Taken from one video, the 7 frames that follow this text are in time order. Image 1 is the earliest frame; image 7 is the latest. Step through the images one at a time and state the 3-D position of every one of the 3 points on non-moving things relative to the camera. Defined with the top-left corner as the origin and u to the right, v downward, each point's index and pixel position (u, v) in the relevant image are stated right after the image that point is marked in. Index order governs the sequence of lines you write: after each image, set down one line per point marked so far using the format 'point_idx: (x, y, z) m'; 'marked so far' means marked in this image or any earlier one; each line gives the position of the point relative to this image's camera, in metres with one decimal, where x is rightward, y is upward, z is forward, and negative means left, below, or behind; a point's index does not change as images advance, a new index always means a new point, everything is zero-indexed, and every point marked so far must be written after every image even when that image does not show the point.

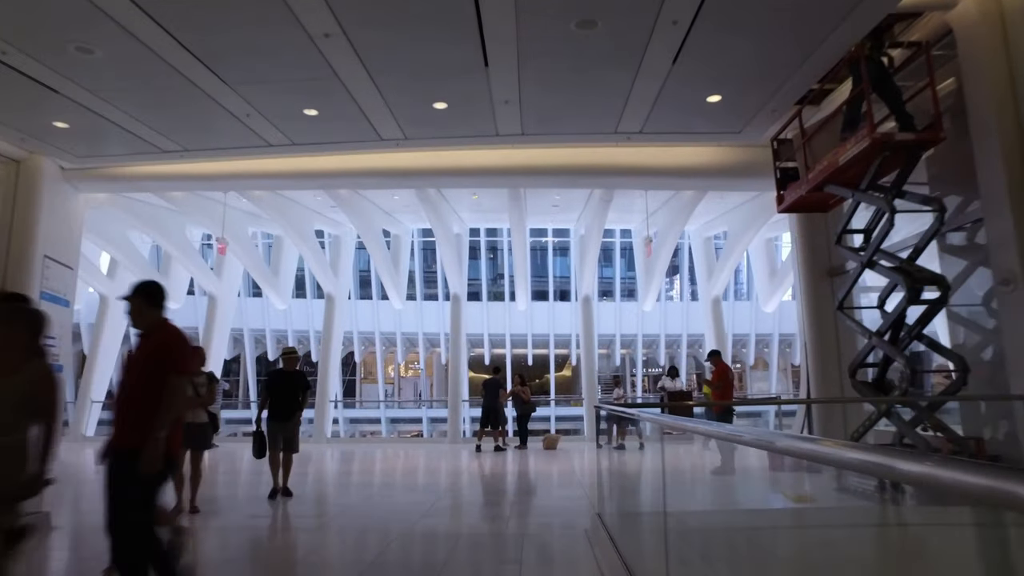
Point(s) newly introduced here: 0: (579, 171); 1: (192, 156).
0: (+1.3, +2.3, +13.2) m
1: (-5.9, +2.4, +12.6) m
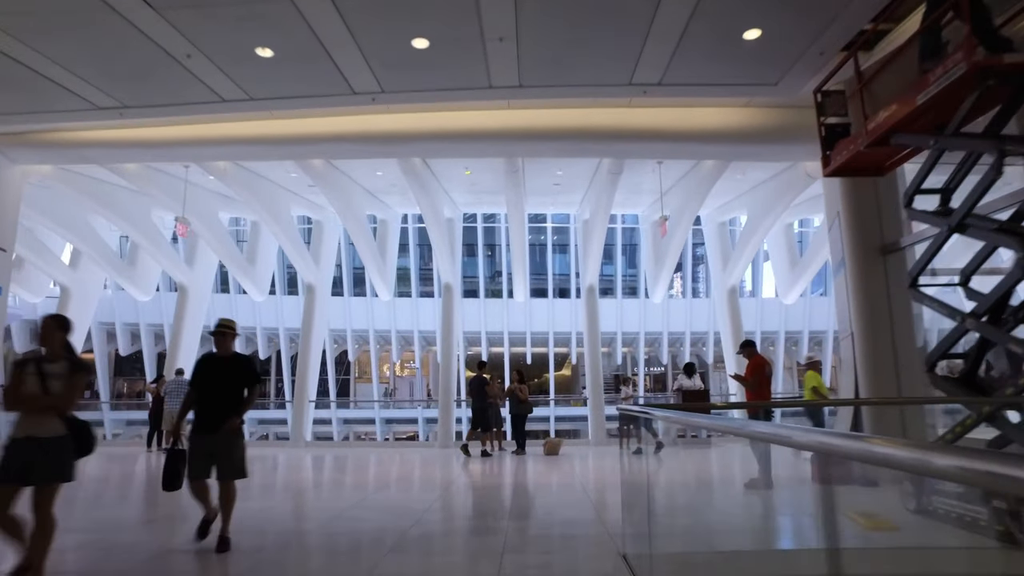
0: (+1.2, +2.6, +11.4) m
1: (-5.9, +2.7, +10.8) m
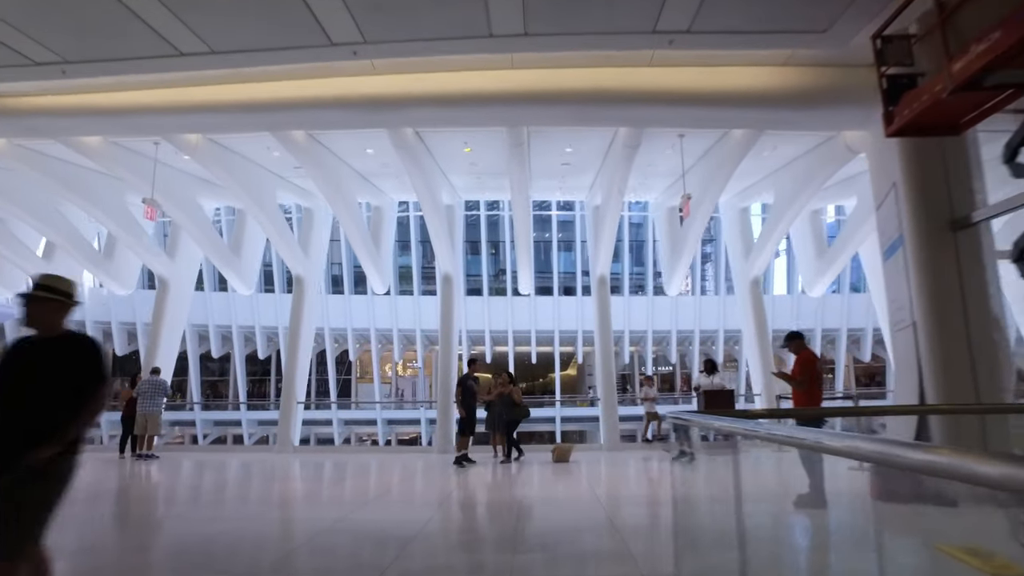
0: (+1.3, +2.8, +10.0) m
1: (-5.9, +2.9, +9.5) m
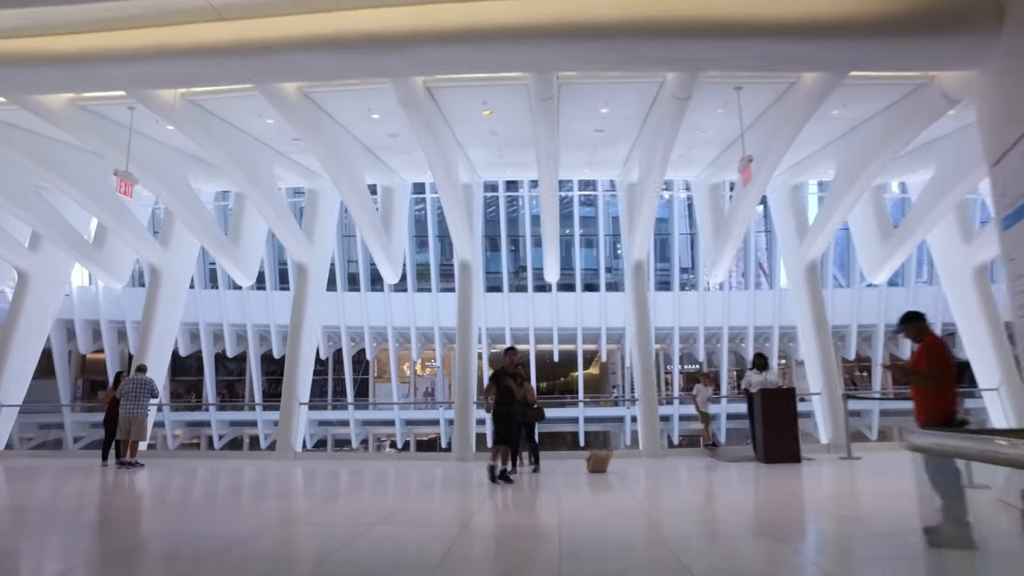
0: (+1.6, +3.1, +8.1) m
1: (-5.5, +3.2, +7.8) m
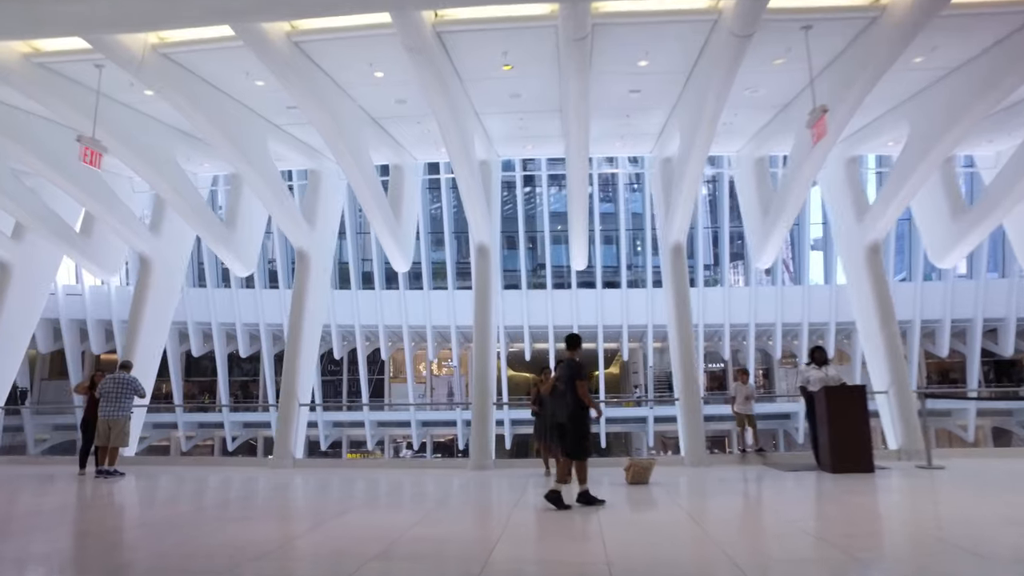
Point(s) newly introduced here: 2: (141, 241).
0: (+1.9, +3.3, +6.5) m
1: (-5.3, +3.4, +6.4) m
2: (-8.4, +1.1, +15.6) m
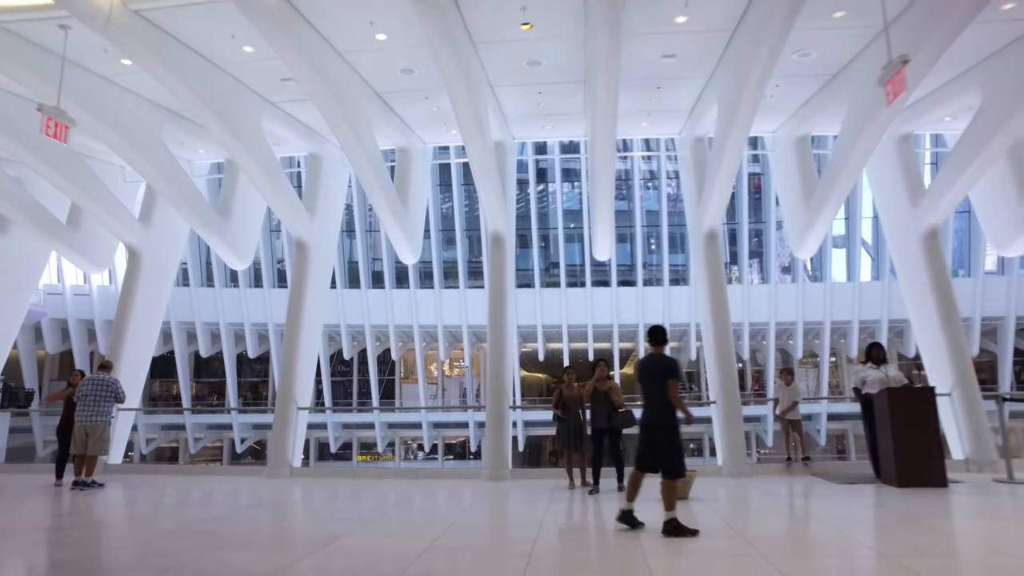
0: (+2.1, +3.5, +5.2) m
1: (-5.1, +3.5, +5.2) m
2: (-8.1, +1.2, +14.5) m
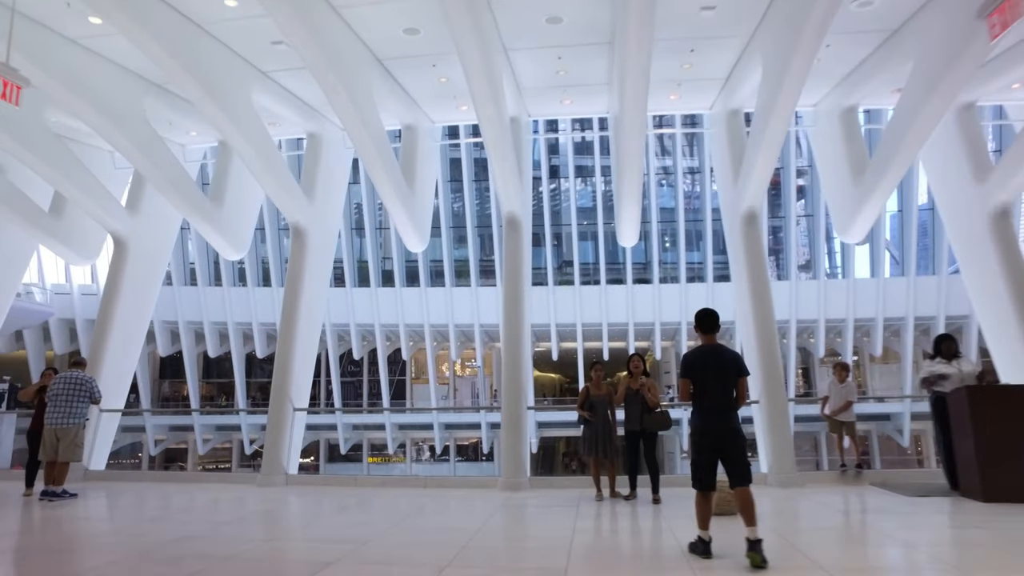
0: (+2.2, +3.7, +4.0) m
1: (-4.9, +3.7, +4.1) m
2: (-7.8, +1.3, +13.4) m
